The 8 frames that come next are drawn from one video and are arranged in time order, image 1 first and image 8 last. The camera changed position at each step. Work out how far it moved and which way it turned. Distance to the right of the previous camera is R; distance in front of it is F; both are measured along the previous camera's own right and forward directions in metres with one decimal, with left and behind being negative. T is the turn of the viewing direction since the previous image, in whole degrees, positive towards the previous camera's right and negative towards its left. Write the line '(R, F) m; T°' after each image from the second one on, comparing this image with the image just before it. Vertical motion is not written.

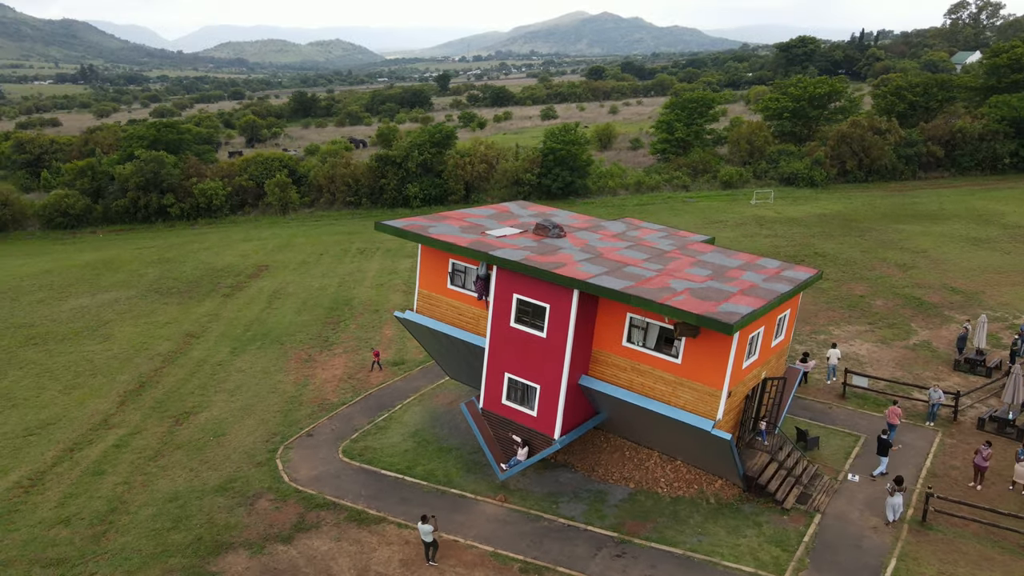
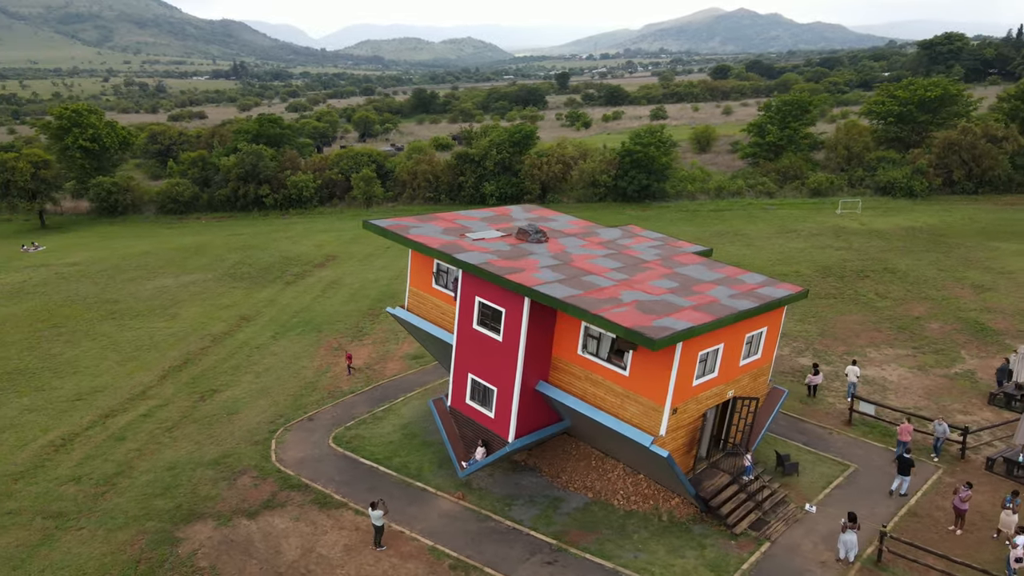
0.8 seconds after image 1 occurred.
(+3.5, 0.0) m; -9°
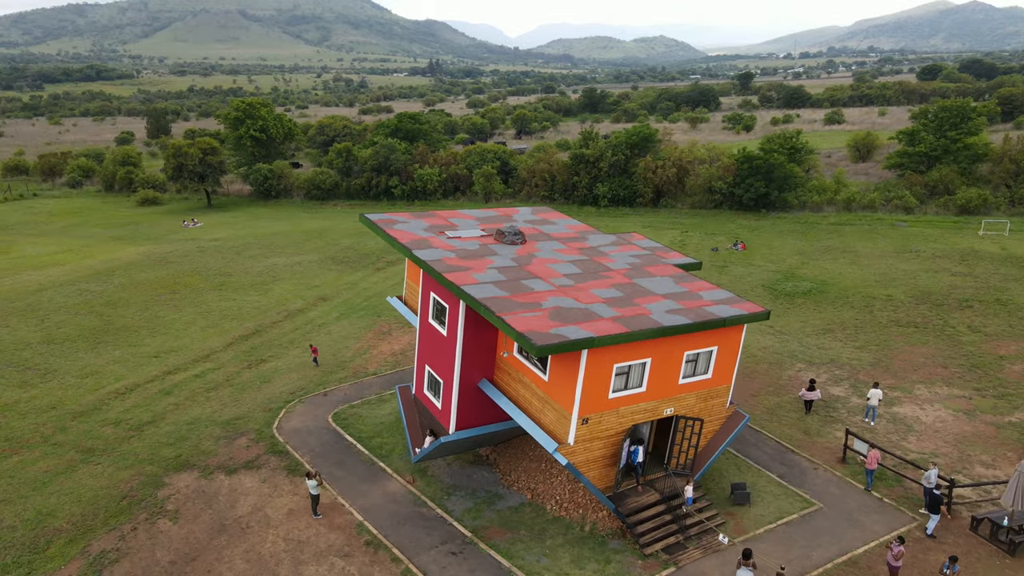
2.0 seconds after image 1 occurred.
(+5.2, +0.2) m; -13°
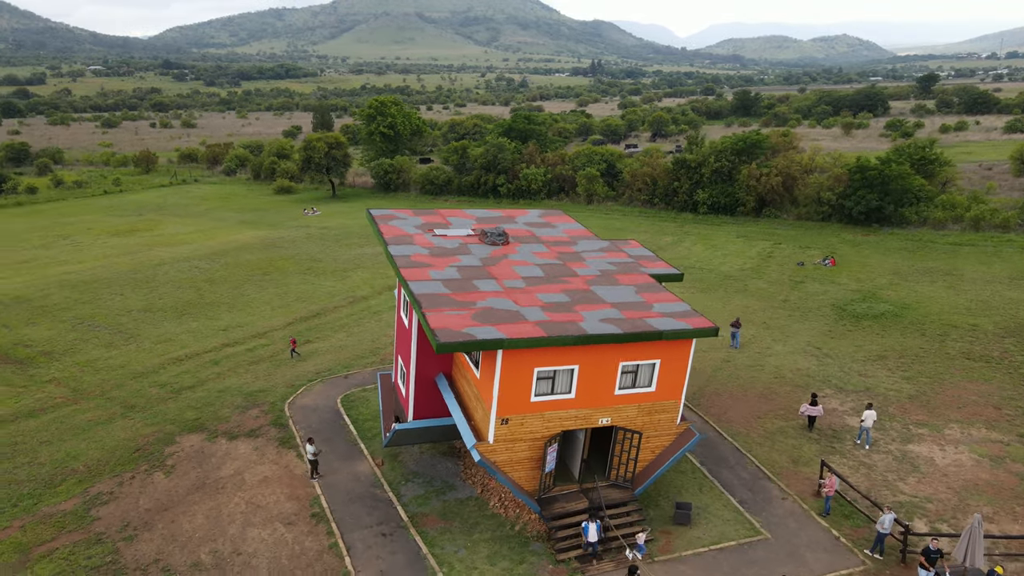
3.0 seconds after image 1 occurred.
(+4.5, +0.1) m; -11°
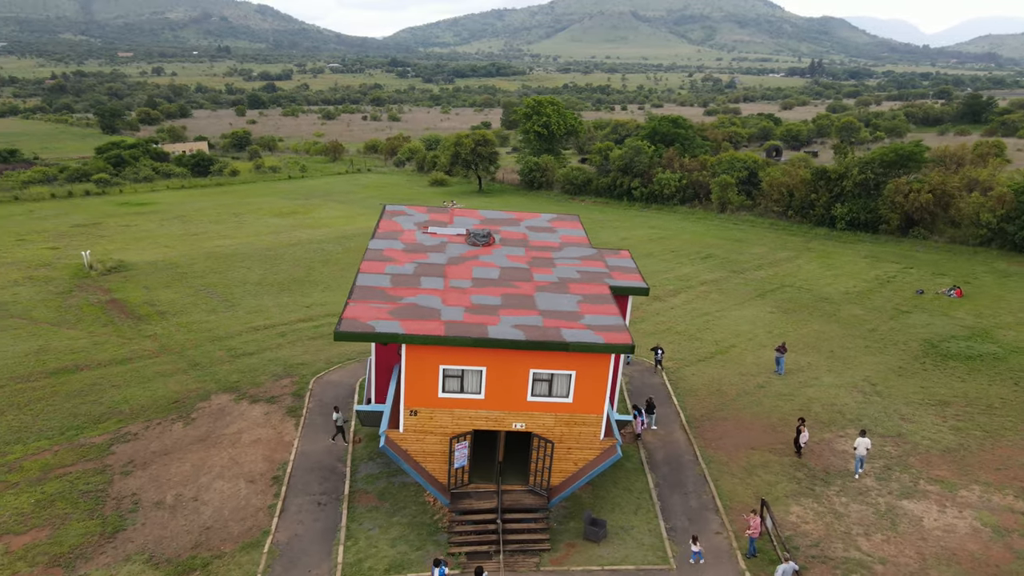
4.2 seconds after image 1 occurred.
(+5.8, +0.3) m; -15°
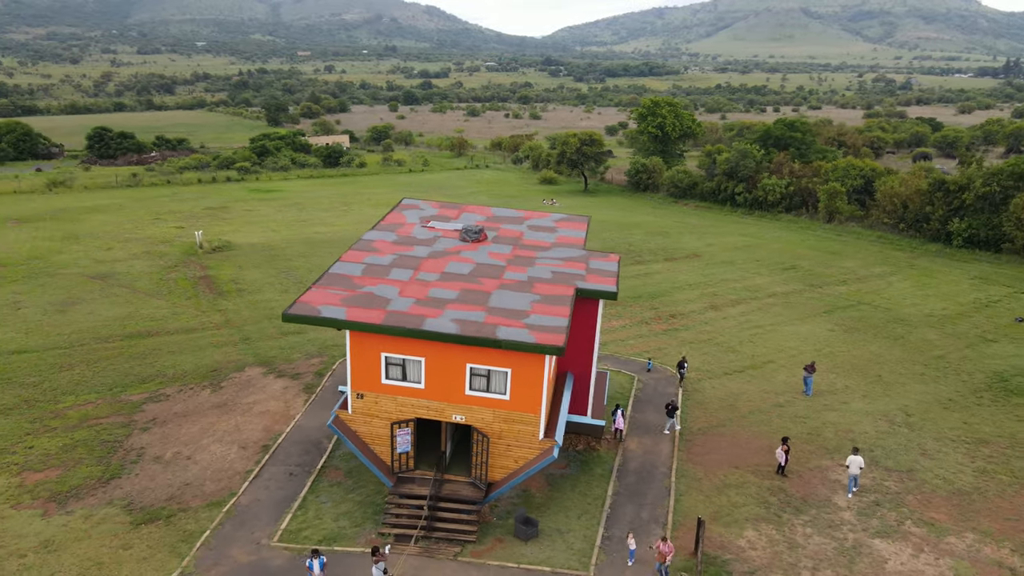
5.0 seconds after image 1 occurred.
(+4.3, +0.1) m; -11°
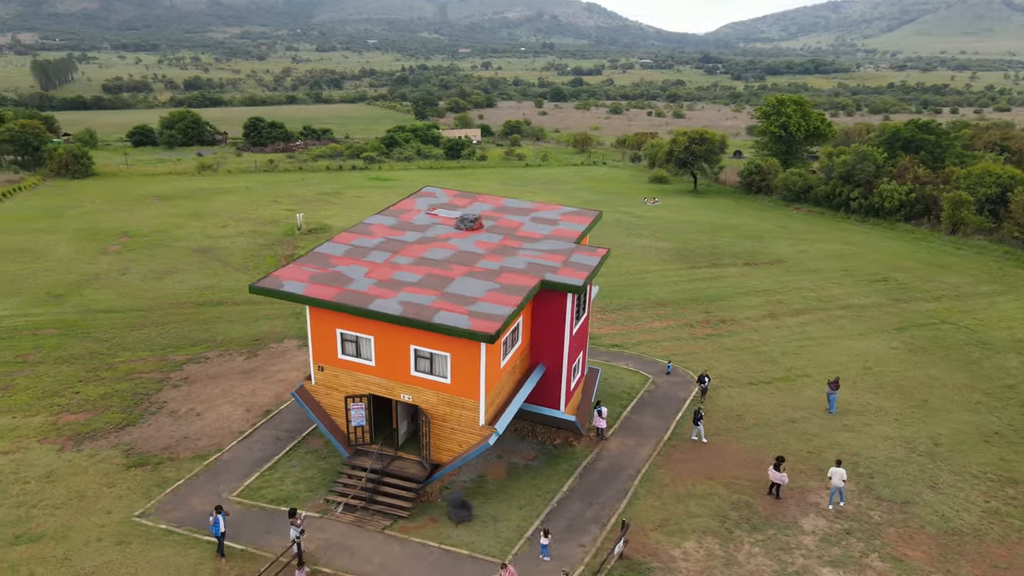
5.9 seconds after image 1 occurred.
(+4.3, +0.3) m; -11°
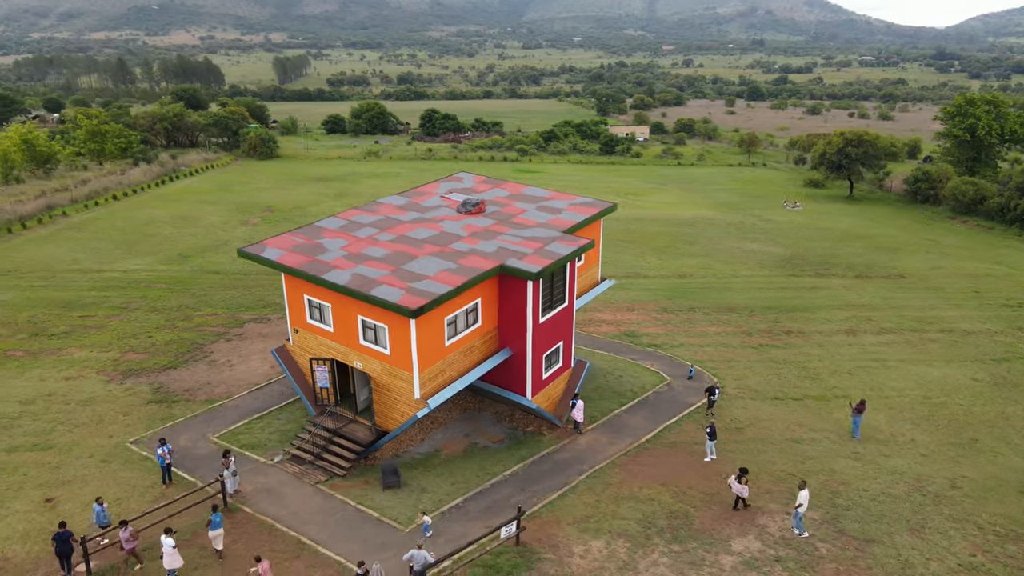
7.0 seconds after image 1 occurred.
(+5.6, +0.4) m; -14°
